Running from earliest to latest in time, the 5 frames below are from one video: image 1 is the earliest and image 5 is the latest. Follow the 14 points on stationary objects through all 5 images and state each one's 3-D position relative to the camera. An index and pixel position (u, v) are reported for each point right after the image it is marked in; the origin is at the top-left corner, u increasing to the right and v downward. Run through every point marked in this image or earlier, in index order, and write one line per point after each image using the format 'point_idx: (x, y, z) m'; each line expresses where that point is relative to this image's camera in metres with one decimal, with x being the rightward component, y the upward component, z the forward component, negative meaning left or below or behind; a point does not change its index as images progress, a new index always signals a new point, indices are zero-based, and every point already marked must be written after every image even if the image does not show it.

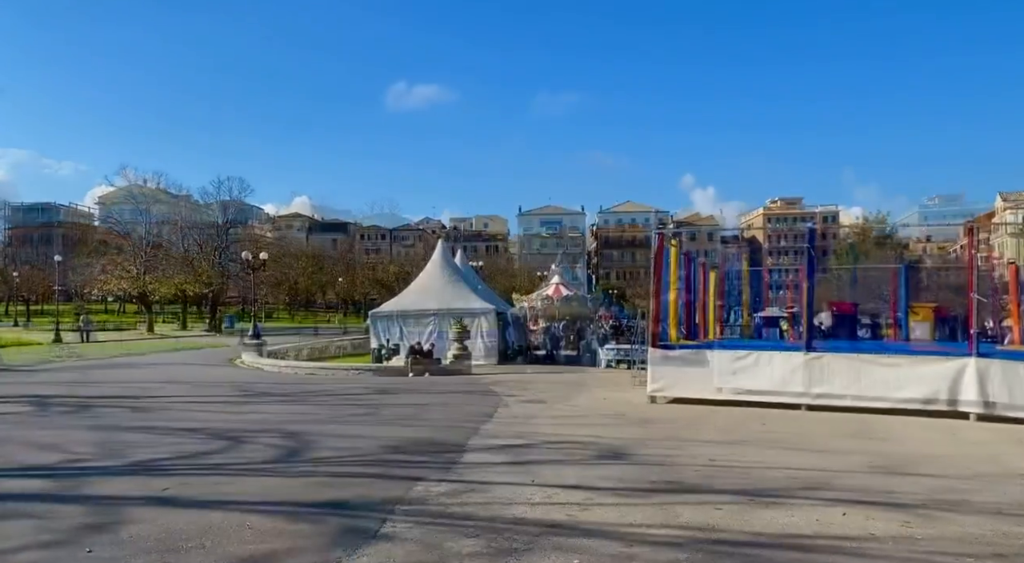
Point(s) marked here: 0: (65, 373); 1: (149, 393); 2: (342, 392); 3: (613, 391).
0: (-8.5, -2.3, +18.6) m
1: (-5.9, -2.1, +15.8) m
2: (-2.9, -2.0, +16.2) m
3: (+1.7, -1.8, +15.8) m
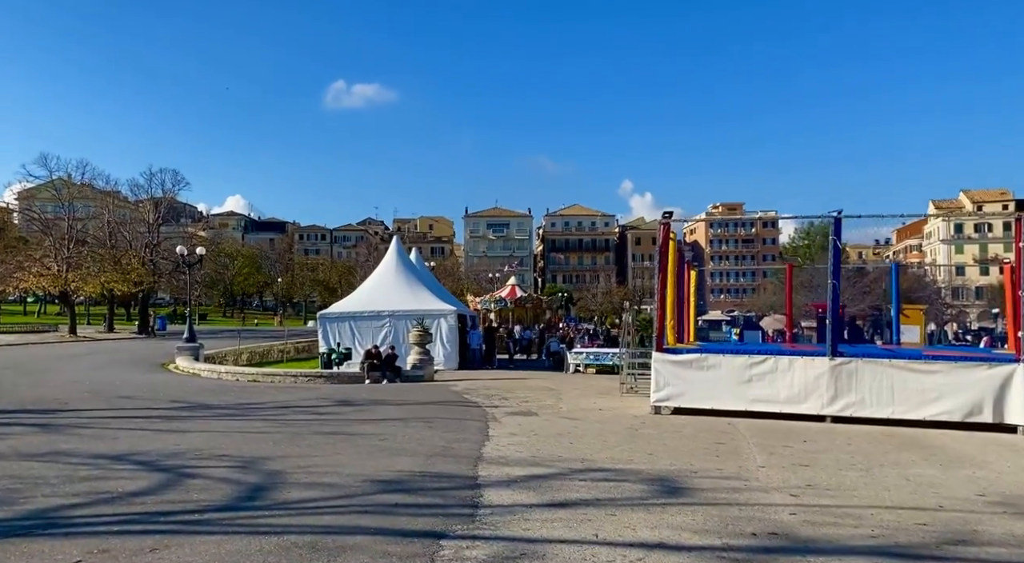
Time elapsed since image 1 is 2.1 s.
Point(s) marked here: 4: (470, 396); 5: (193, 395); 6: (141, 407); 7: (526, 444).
0: (-9.0, -2.2, +16.4) m
1: (-6.2, -2.1, +13.7) m
2: (-3.2, -1.9, +14.3) m
3: (+1.3, -1.8, +14.2) m
4: (-0.7, -1.9, +15.9) m
5: (-5.3, -2.1, +16.1) m
6: (-5.3, -2.1, +13.8) m
7: (+0.1, -1.5, +8.8) m
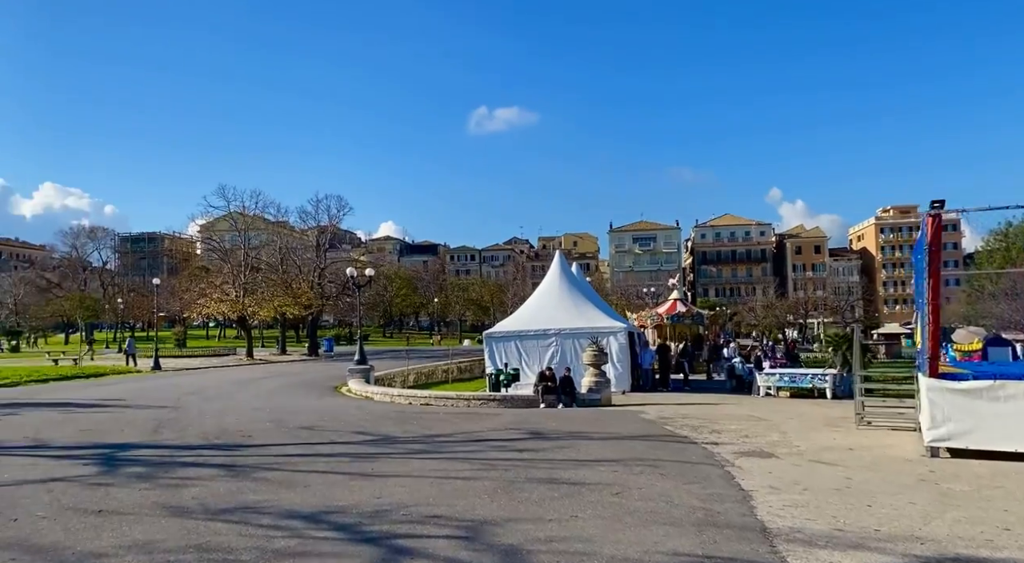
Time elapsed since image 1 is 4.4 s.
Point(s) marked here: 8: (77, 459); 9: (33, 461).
0: (-5.7, -2.6, +15.7) m
1: (-3.4, -2.4, +12.7) m
2: (-0.3, -2.2, +12.8) m
3: (+4.1, -1.9, +12.0) m
4: (+2.4, -2.2, +14.0) m
5: (-2.1, -2.4, +14.9) m
6: (-2.5, -2.4, +12.6) m
7: (+2.1, -1.6, +6.9) m
8: (-6.5, -2.7, +14.3) m
9: (-7.2, -2.7, +14.3) m
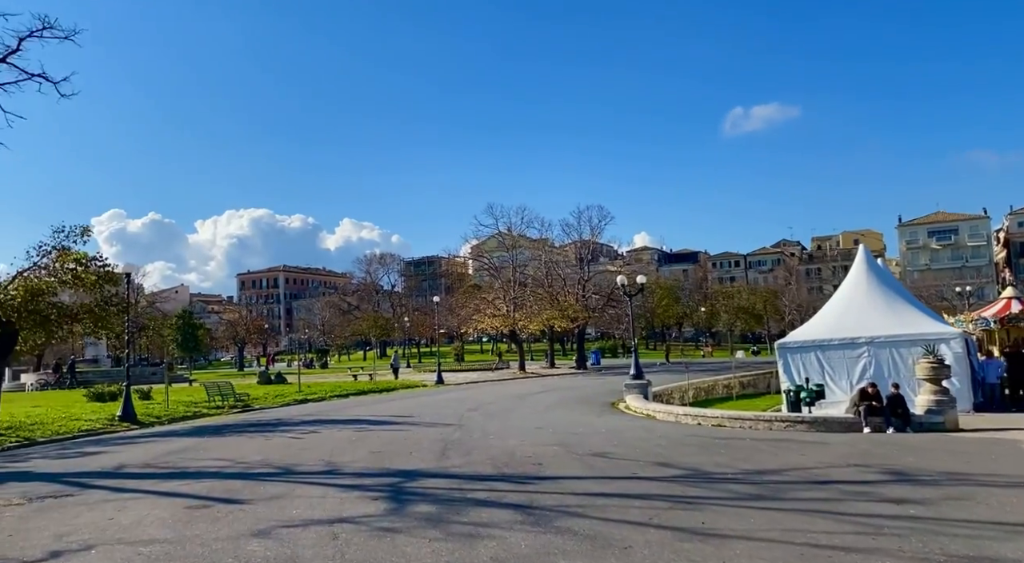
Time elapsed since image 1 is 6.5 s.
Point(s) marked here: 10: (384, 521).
0: (-0.9, -2.9, +14.2) m
1: (+0.5, -2.5, +10.7) m
2: (+3.5, -2.2, +10.0) m
3: (+7.6, -1.7, +8.0) m
4: (+6.5, -2.0, +10.4) m
5: (+2.4, -2.5, +12.5) m
6: (+1.4, -2.4, +10.3) m
7: (+4.3, -1.5, +3.6) m
8: (-2.0, -2.9, +13.0) m
9: (-2.7, -3.0, +13.2) m
10: (-1.4, -2.7, +10.5) m
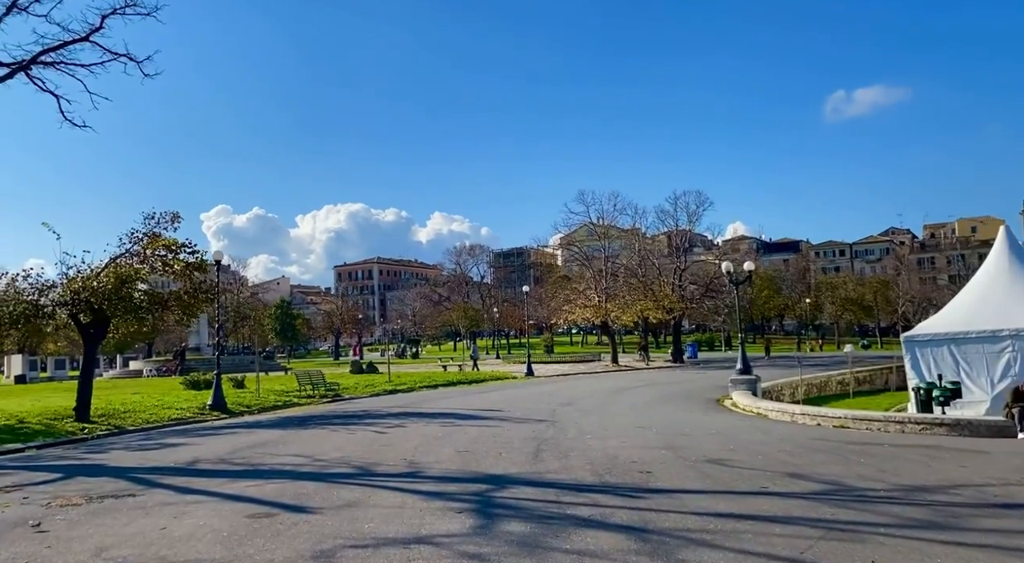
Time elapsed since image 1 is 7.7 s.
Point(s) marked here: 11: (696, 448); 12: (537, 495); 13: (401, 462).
0: (+0.5, -2.6, +12.4) m
1: (+1.5, -2.3, +8.8) m
2: (+4.5, -2.0, +7.8) m
3: (+8.3, -1.5, +5.4) m
4: (+7.4, -1.8, +8.0) m
5: (+3.6, -2.3, +10.4) m
6: (+2.4, -2.2, +8.3) m
7: (+4.6, -1.3, +1.3) m
8: (-0.8, -2.6, +11.3) m
9: (-1.4, -2.7, +11.6) m
10: (-0.4, -2.4, +8.8) m
11: (+2.9, -2.7, +15.1) m
12: (+0.3, -2.6, +11.3) m
13: (-1.9, -3.1, +15.8) m
